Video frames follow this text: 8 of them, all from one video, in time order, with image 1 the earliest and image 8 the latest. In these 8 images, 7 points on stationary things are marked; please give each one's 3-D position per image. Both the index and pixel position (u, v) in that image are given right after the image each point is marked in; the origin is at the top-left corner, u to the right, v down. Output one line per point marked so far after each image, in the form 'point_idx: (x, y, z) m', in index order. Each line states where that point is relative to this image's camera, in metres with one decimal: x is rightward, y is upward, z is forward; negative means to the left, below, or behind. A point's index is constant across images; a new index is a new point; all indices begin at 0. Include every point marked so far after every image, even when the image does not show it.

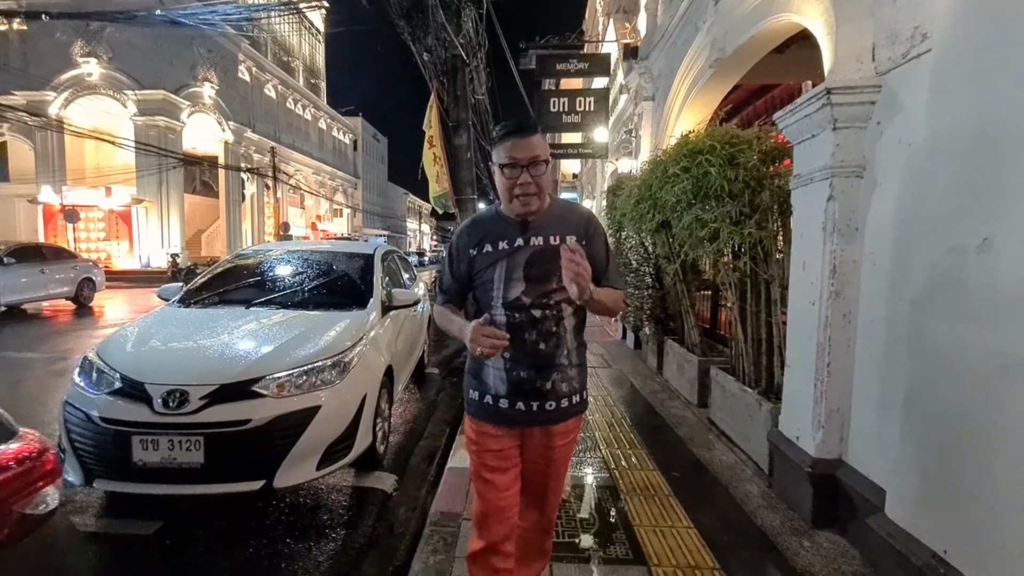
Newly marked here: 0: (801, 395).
0: (+1.9, -0.7, +3.0) m
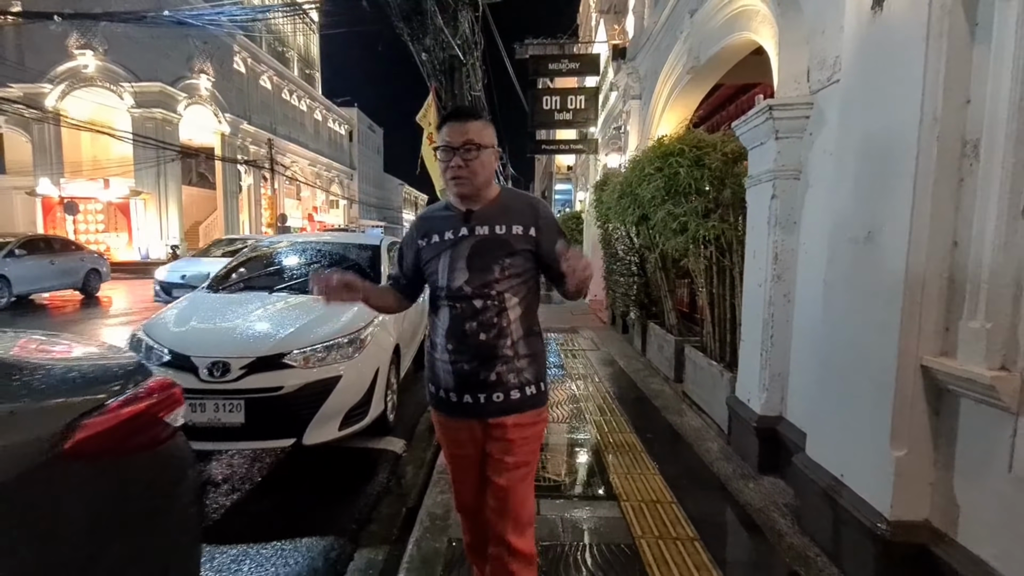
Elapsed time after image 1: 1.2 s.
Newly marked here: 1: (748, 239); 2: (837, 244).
0: (+1.8, -0.6, +3.5) m
1: (+1.9, +0.4, +3.7) m
2: (+1.9, +0.2, +2.6) m
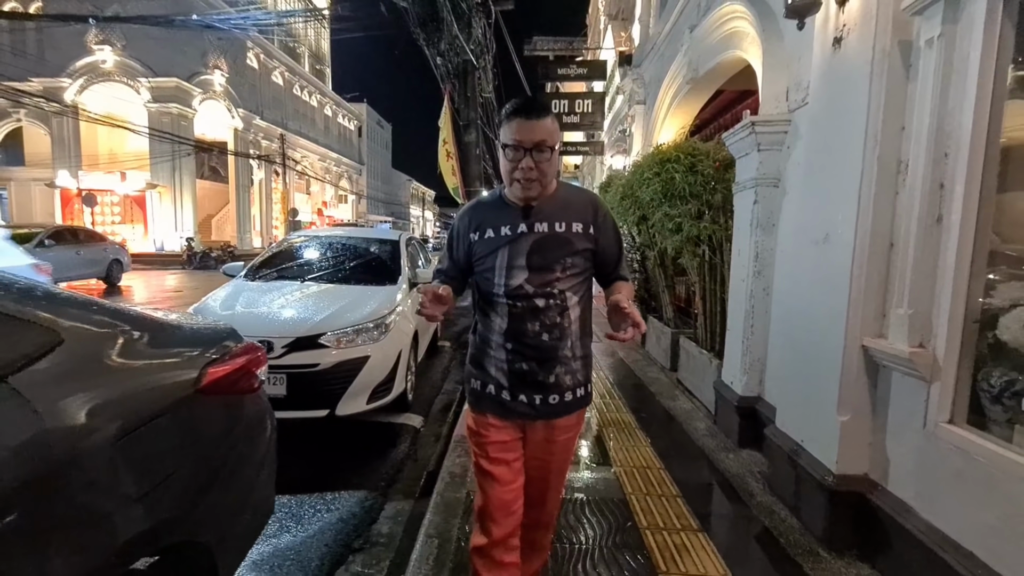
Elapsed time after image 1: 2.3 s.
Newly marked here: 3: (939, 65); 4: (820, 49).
0: (+1.9, -0.5, +4.0) m
1: (+2.0, +0.4, +4.1) m
2: (+1.9, +0.3, +3.0) m
3: (+2.0, +1.1, +2.2) m
4: (+1.9, +1.5, +2.9) m
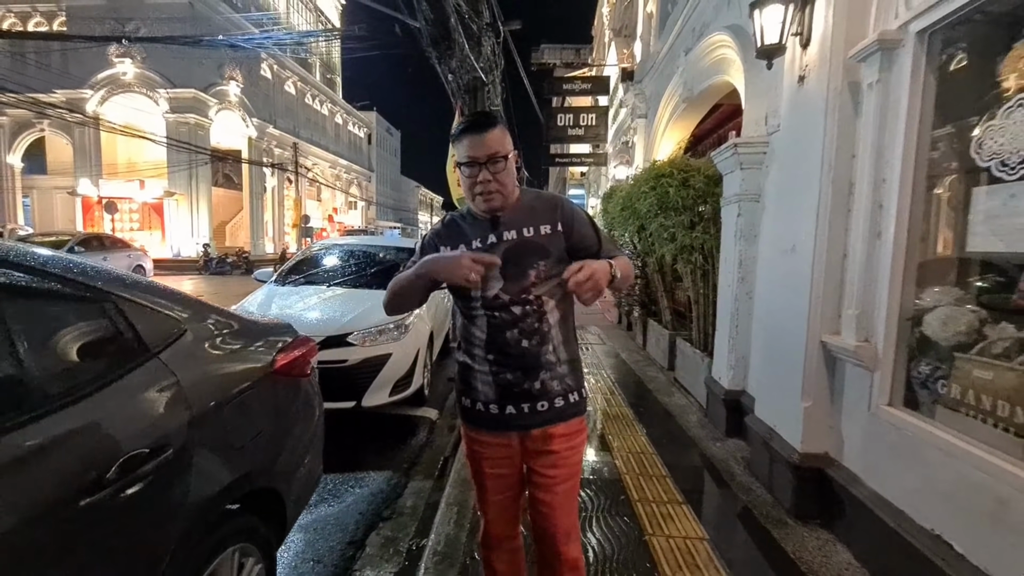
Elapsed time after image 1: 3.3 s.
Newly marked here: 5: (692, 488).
0: (+2.0, -0.6, +4.4) m
1: (+2.1, +0.4, +4.6) m
2: (+2.0, +0.3, +3.5) m
3: (+2.1, +1.0, +2.6) m
4: (+2.0, +1.5, +3.4) m
5: (+1.4, -1.5, +3.5) m
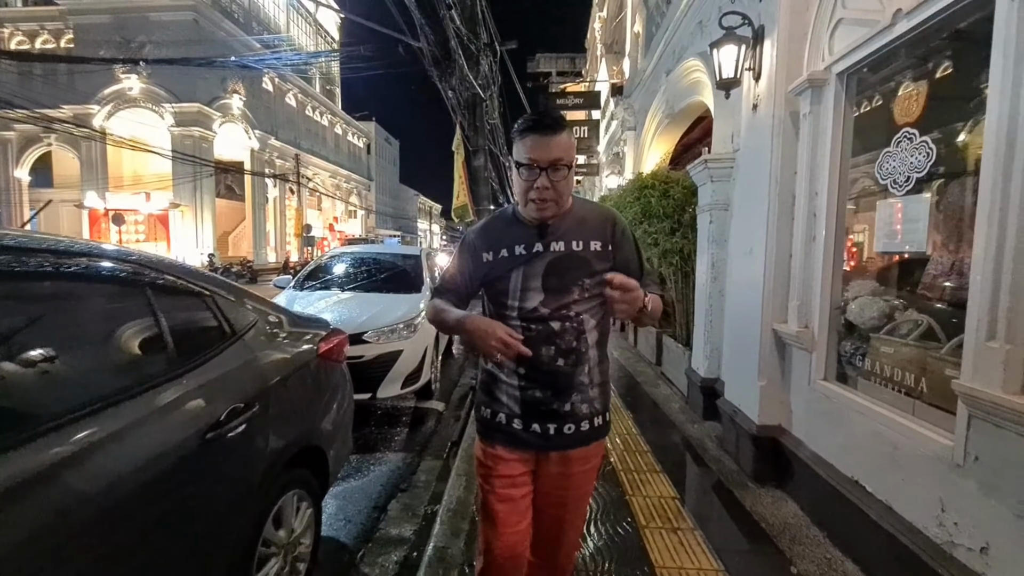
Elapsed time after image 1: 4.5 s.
0: (+2.0, -0.6, +4.9) m
1: (+2.0, +0.4, +5.1) m
2: (+2.0, +0.3, +4.0) m
3: (+2.0, +1.1, +3.2) m
4: (+2.0, +1.5, +3.9) m
5: (+1.4, -1.5, +4.0) m
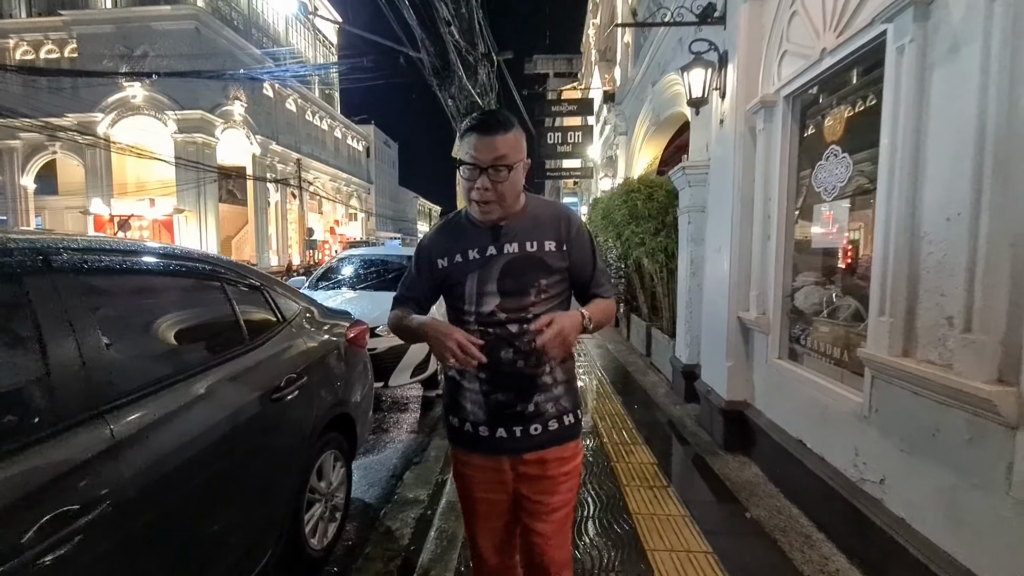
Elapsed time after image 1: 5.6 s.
0: (+2.0, -0.5, +5.4) m
1: (+2.0, +0.4, +5.6) m
2: (+2.0, +0.3, +4.5) m
3: (+2.0, +1.1, +3.7) m
4: (+1.9, +1.6, +4.4) m
5: (+1.4, -1.5, +4.6) m
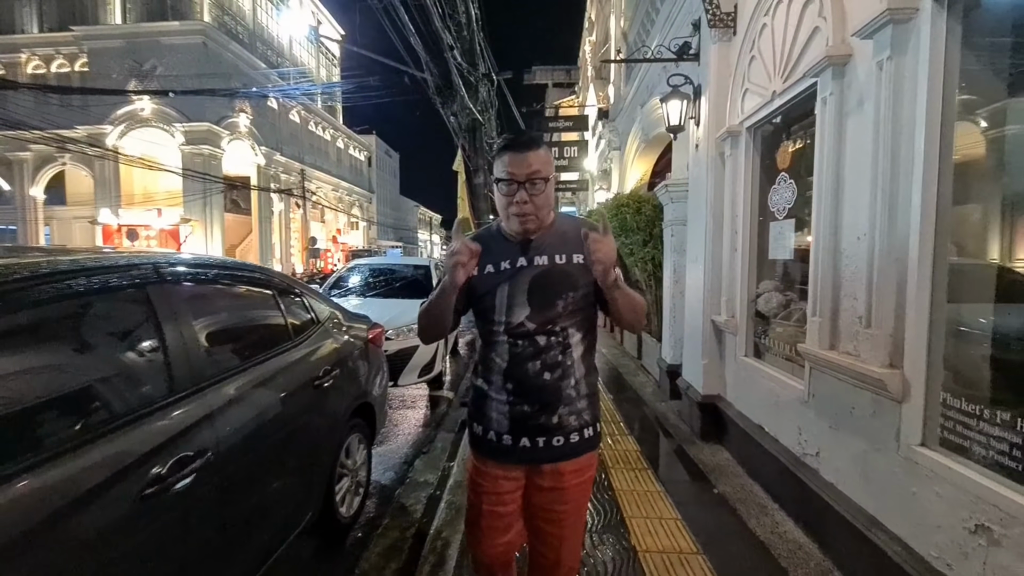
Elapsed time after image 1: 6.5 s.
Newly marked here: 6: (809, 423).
0: (+2.0, -0.6, +5.9) m
1: (+2.0, +0.3, +6.1) m
2: (+2.0, +0.3, +5.0) m
3: (+2.0, +1.1, +4.2) m
4: (+1.9, +1.5, +5.0) m
5: (+1.4, -1.5, +5.0) m
6: (+1.9, -0.9, +3.0) m
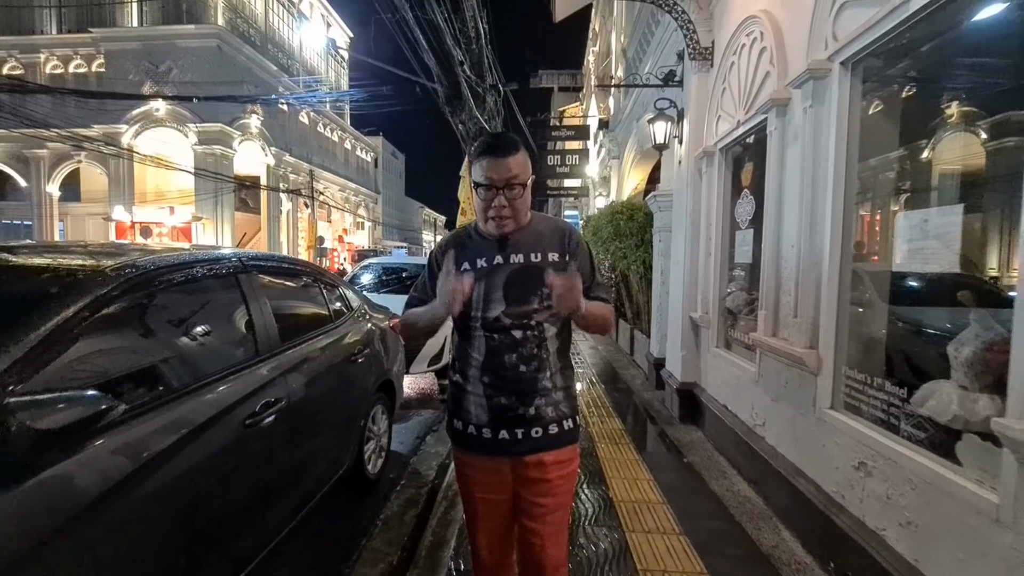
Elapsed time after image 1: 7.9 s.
0: (+2.0, -0.6, +6.5) m
1: (+2.0, +0.3, +6.7) m
2: (+2.0, +0.3, +5.6) m
3: (+2.0, +1.1, +4.8) m
4: (+2.0, +1.5, +5.6) m
5: (+1.4, -1.5, +5.6) m
6: (+1.9, -0.8, +3.6) m
